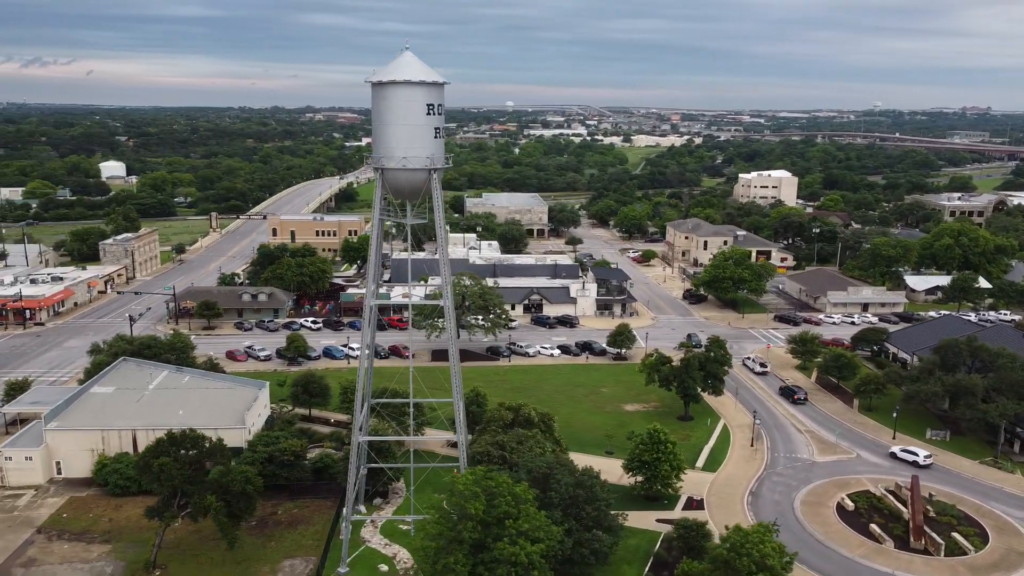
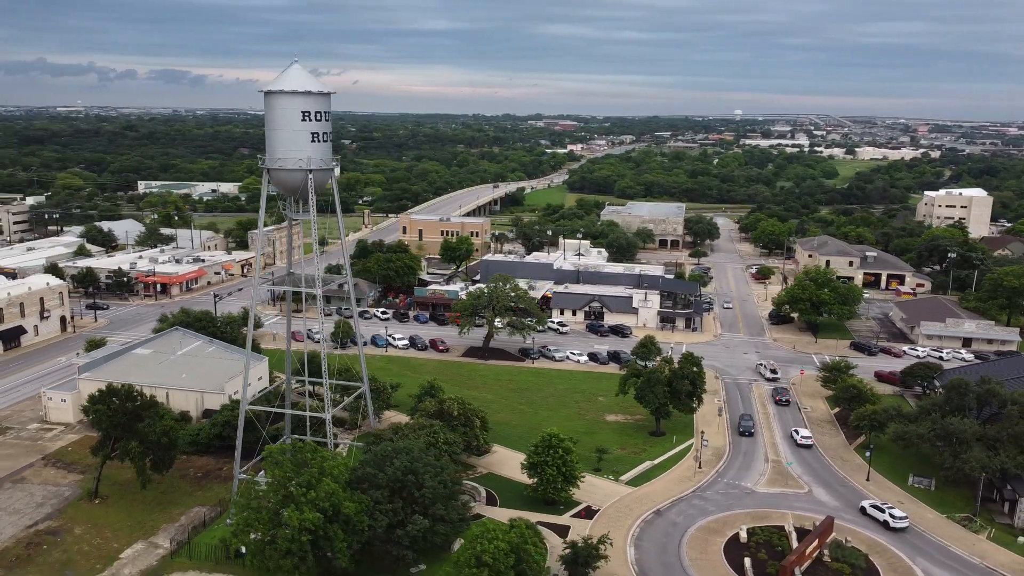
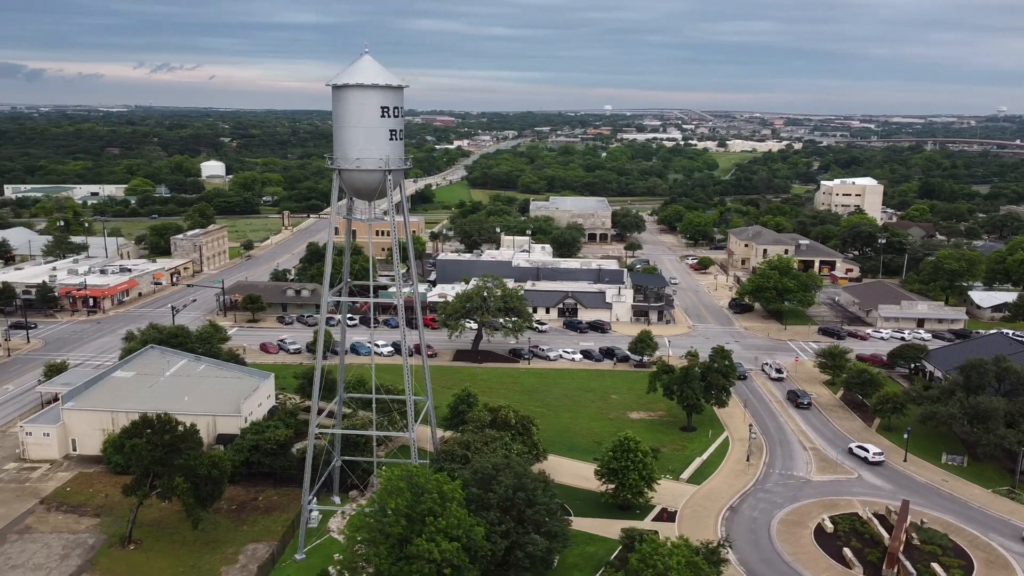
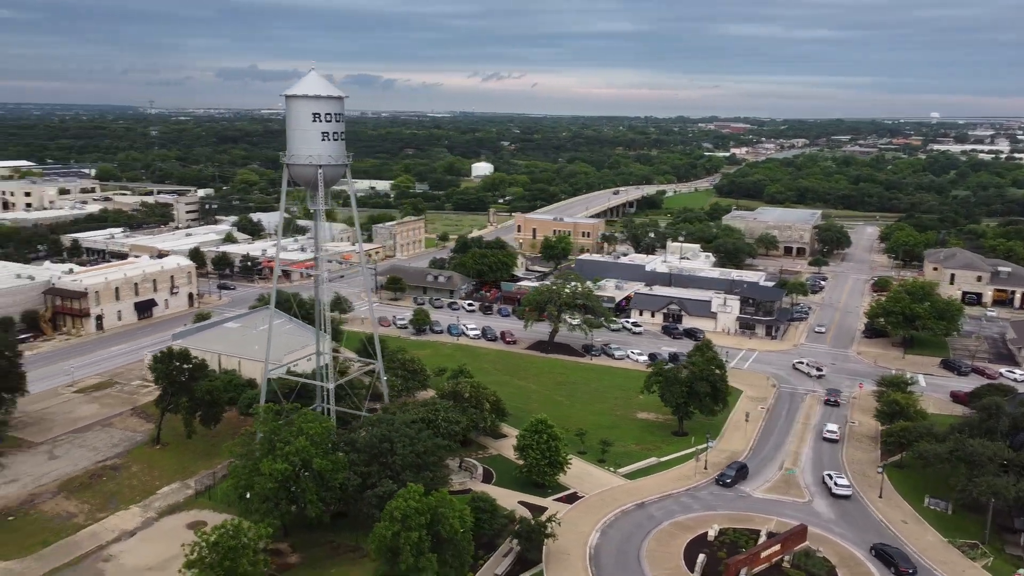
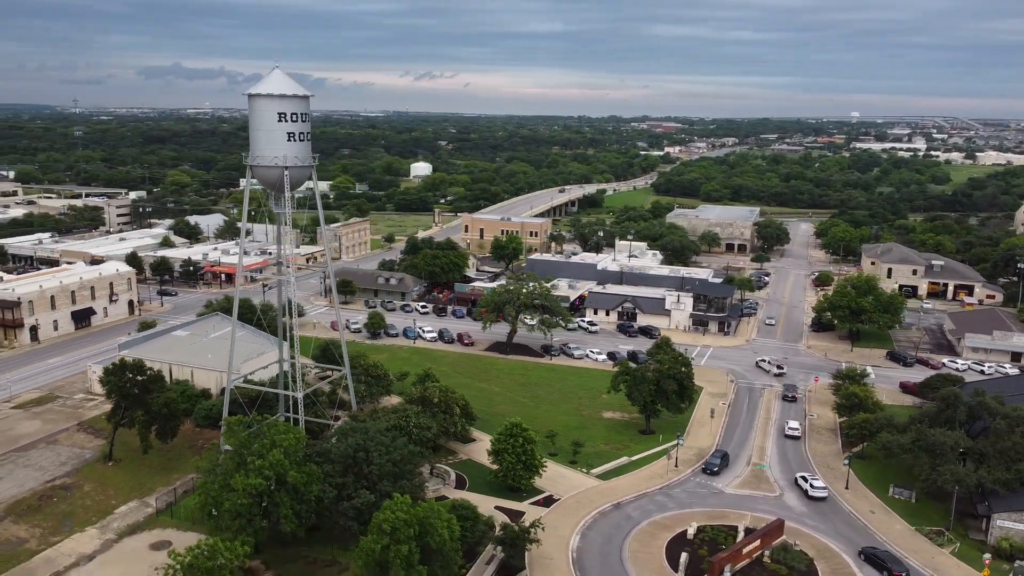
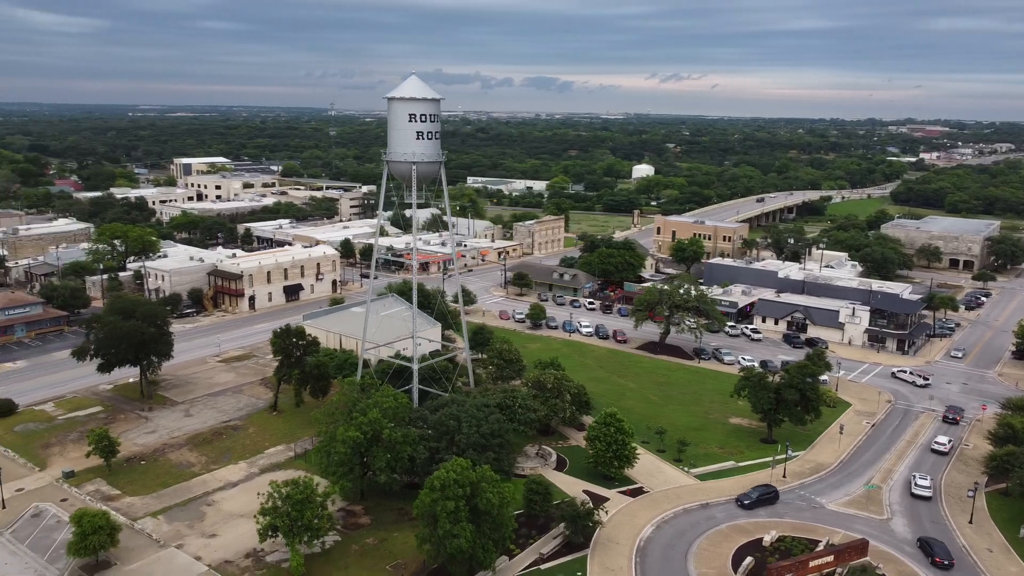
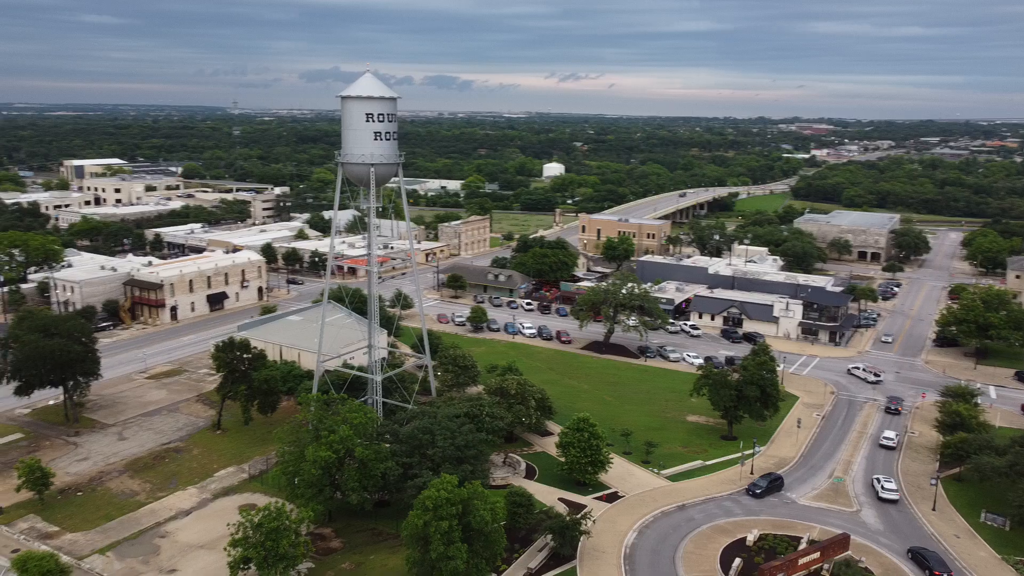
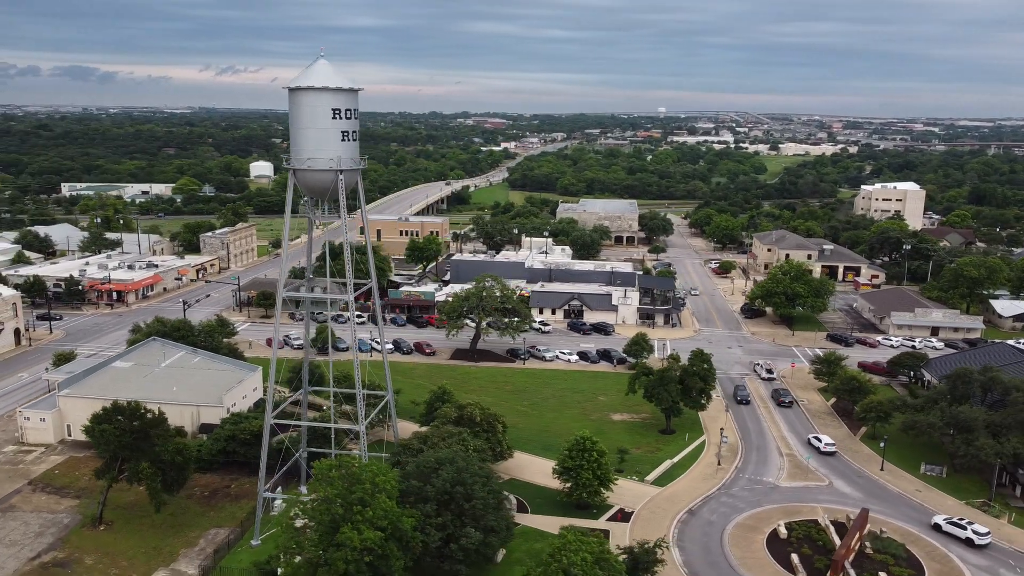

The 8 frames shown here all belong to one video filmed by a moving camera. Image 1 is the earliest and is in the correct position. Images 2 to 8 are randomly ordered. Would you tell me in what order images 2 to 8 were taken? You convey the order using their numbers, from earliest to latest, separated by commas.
3, 8, 2, 5, 4, 7, 6
